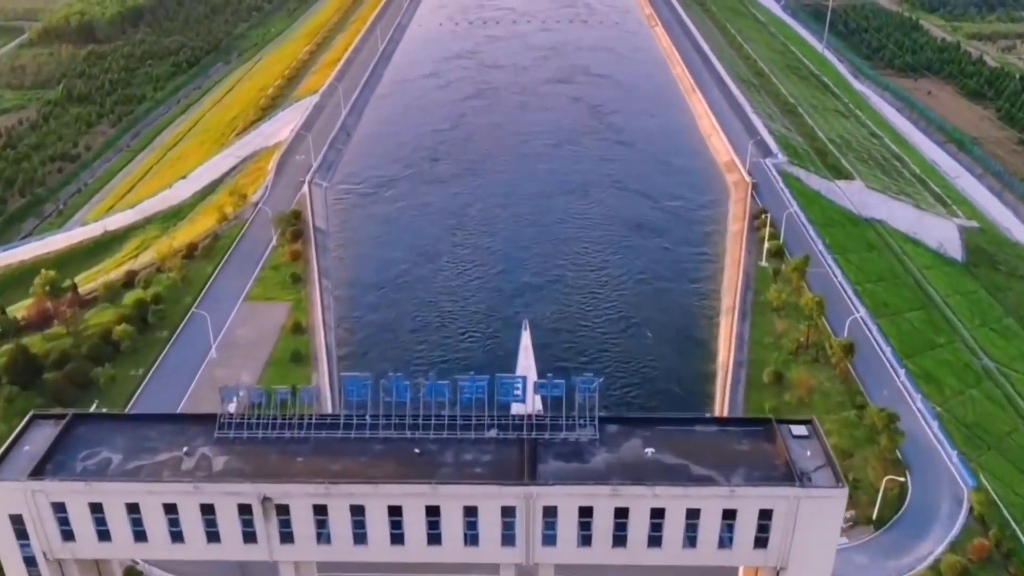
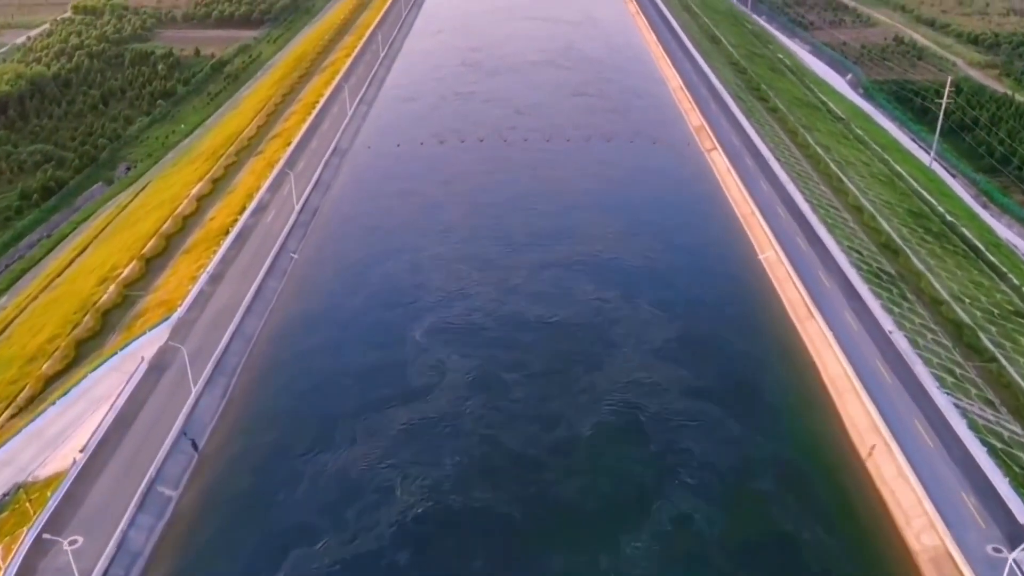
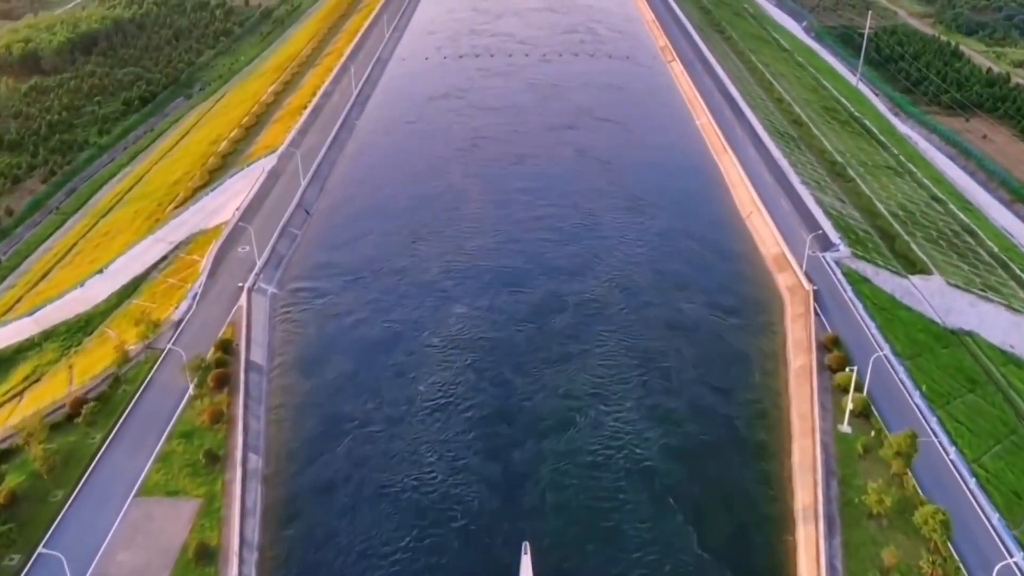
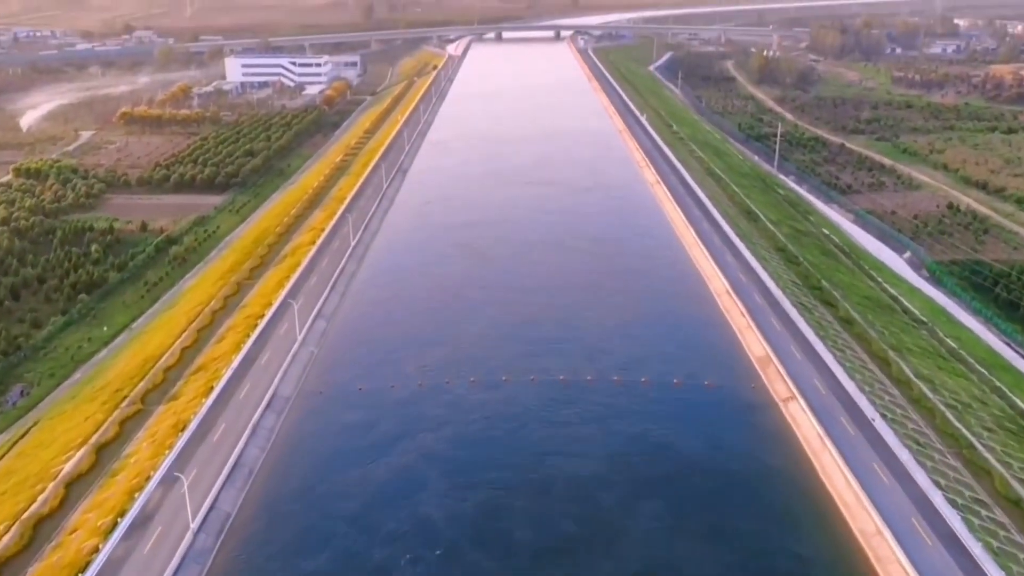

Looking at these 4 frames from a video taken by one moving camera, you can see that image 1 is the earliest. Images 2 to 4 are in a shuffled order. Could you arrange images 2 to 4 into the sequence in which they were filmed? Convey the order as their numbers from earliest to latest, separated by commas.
3, 2, 4
